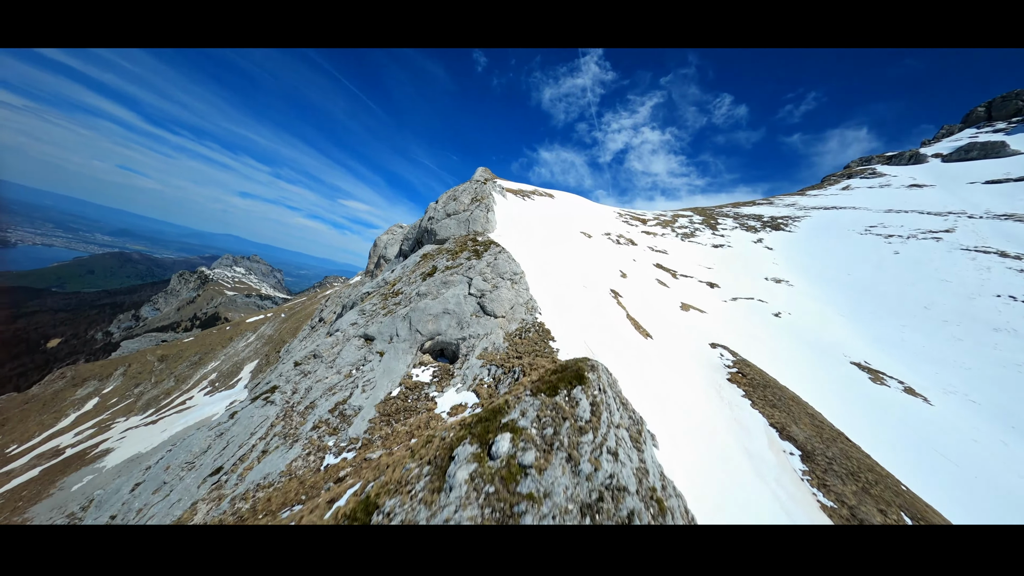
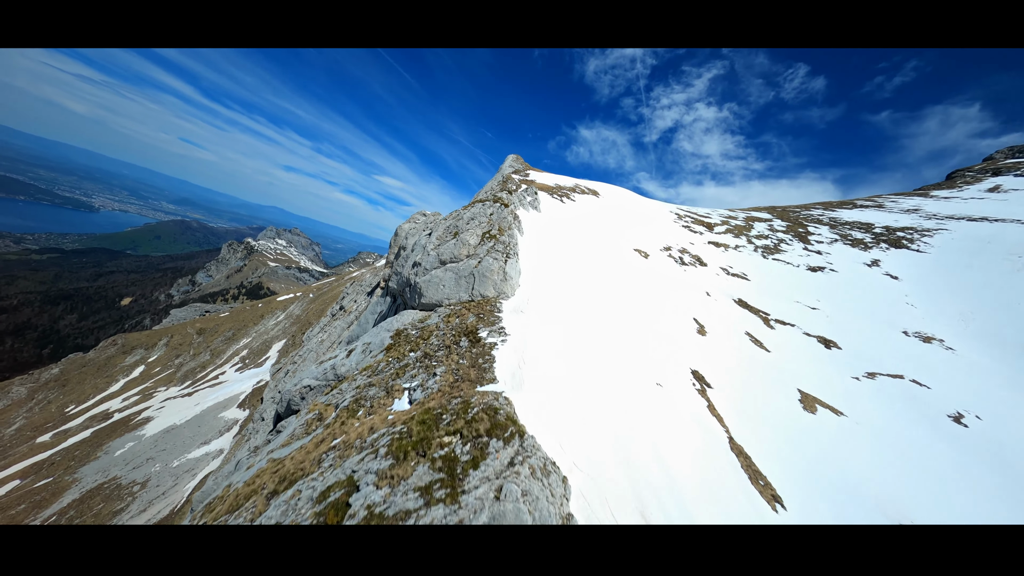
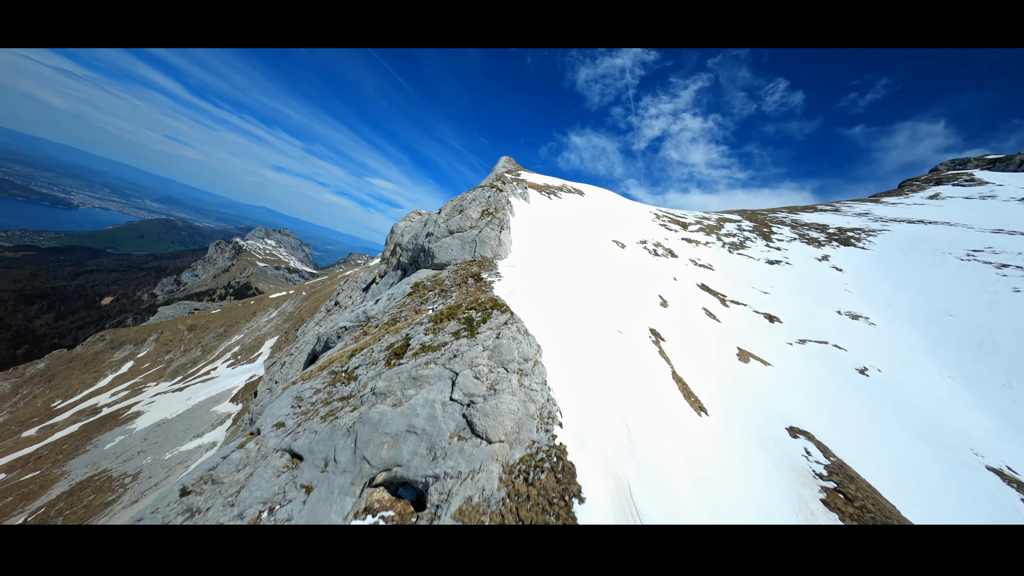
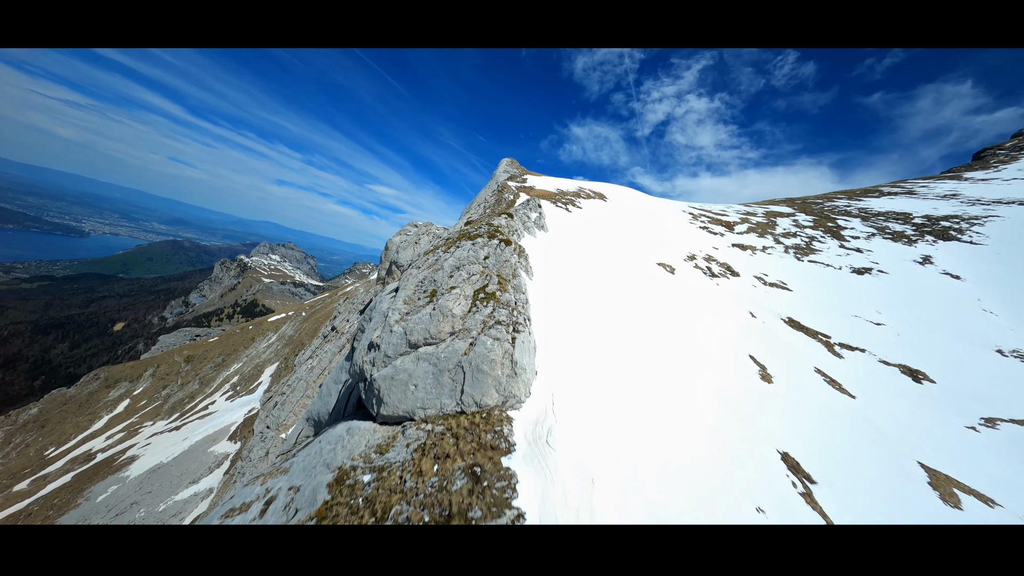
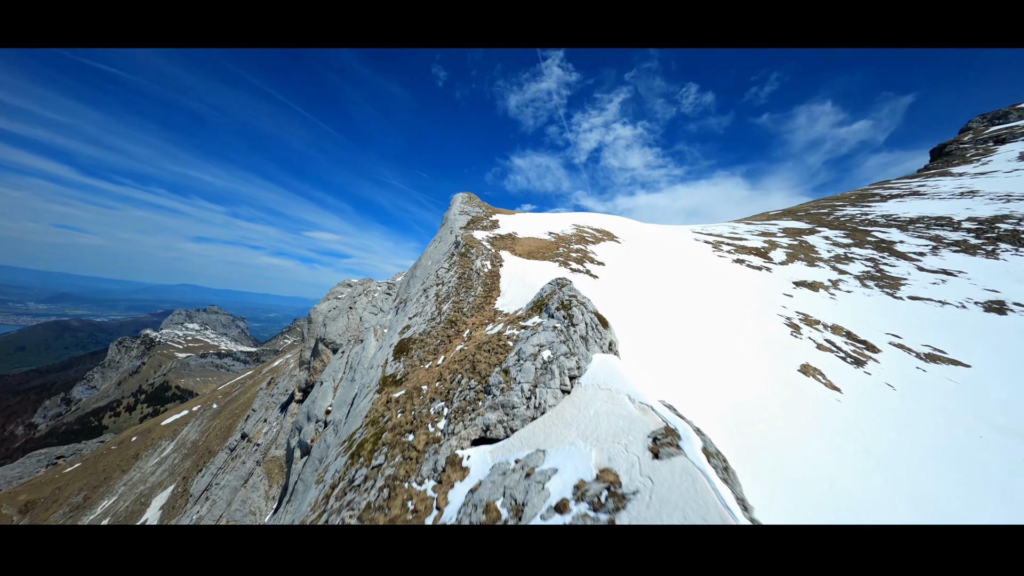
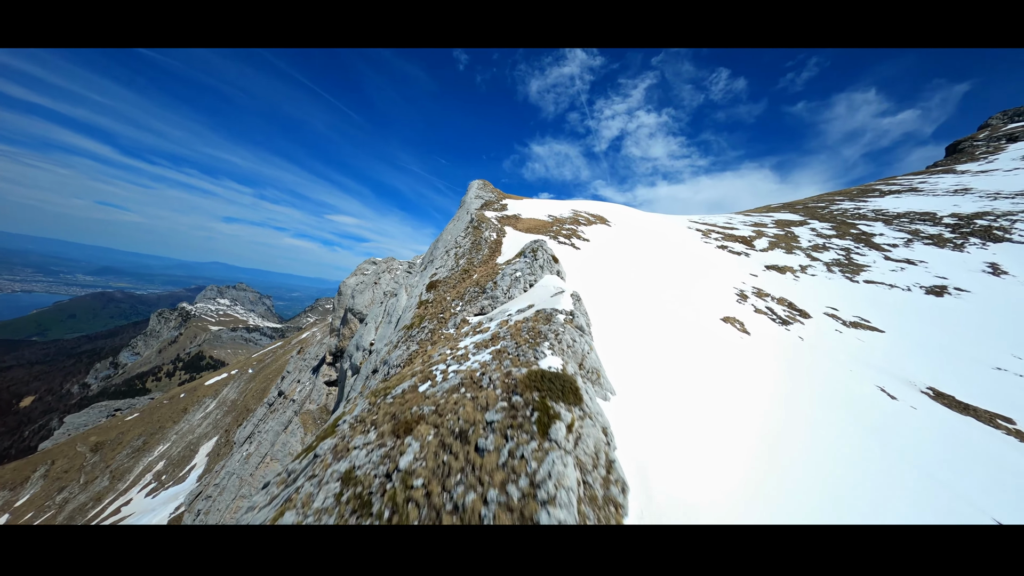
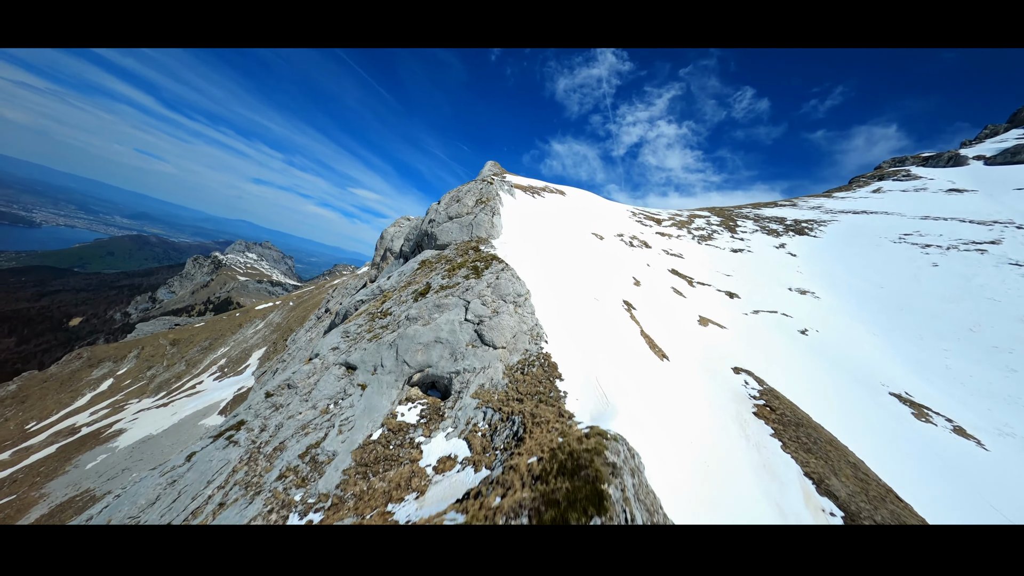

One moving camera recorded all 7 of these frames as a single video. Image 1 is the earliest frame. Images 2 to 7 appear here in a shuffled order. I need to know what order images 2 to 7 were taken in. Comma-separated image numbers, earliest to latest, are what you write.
7, 3, 2, 4, 6, 5
